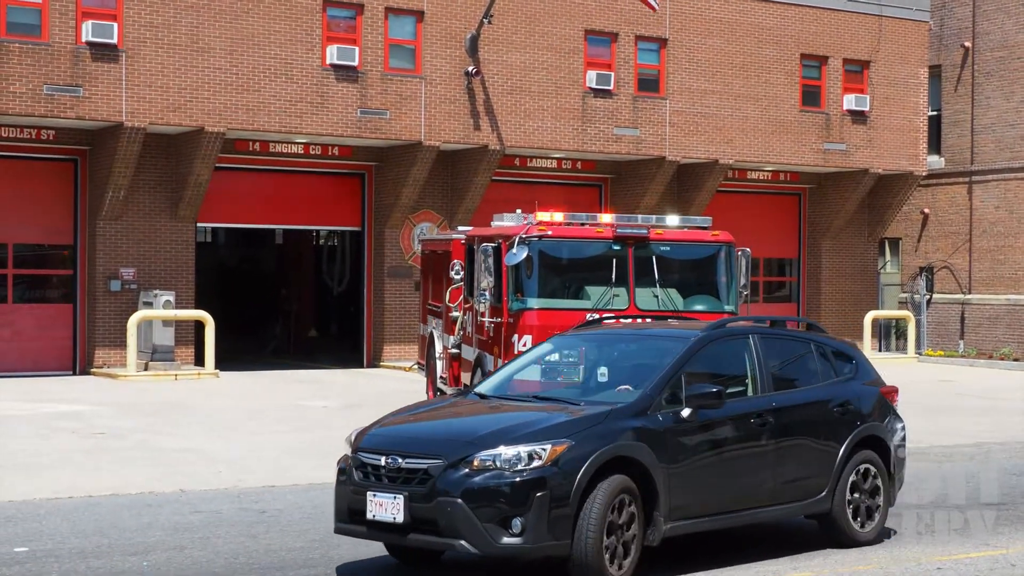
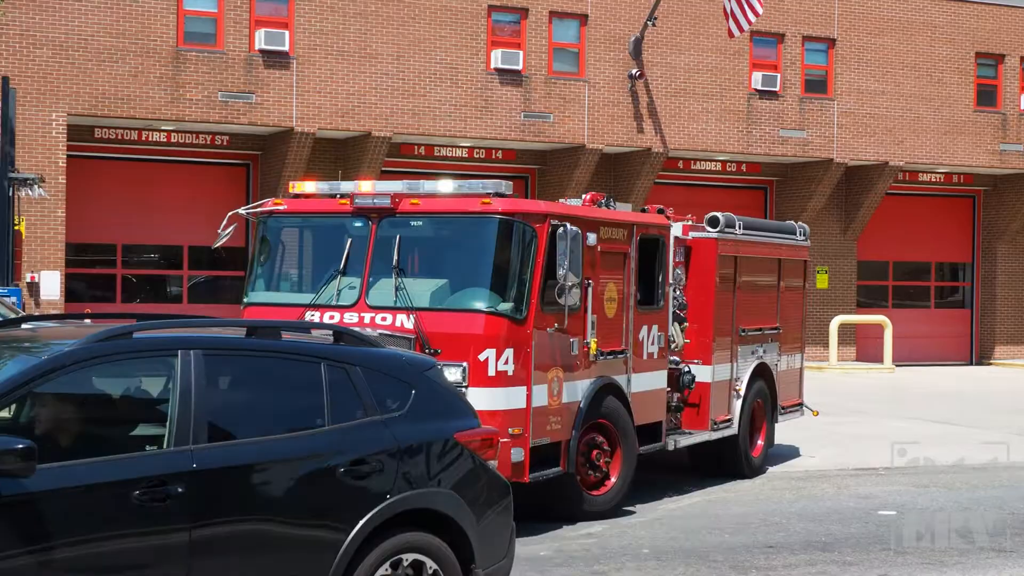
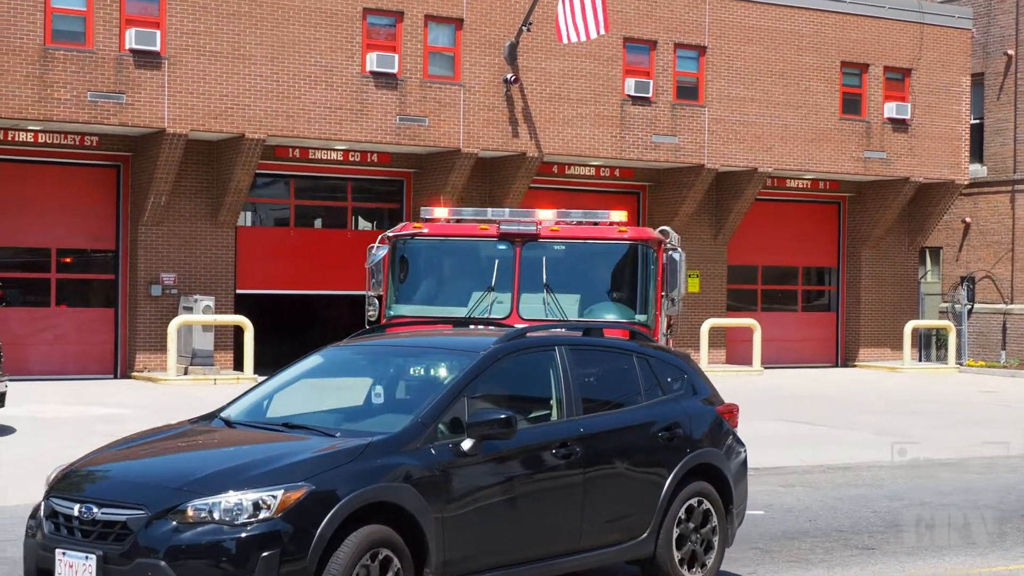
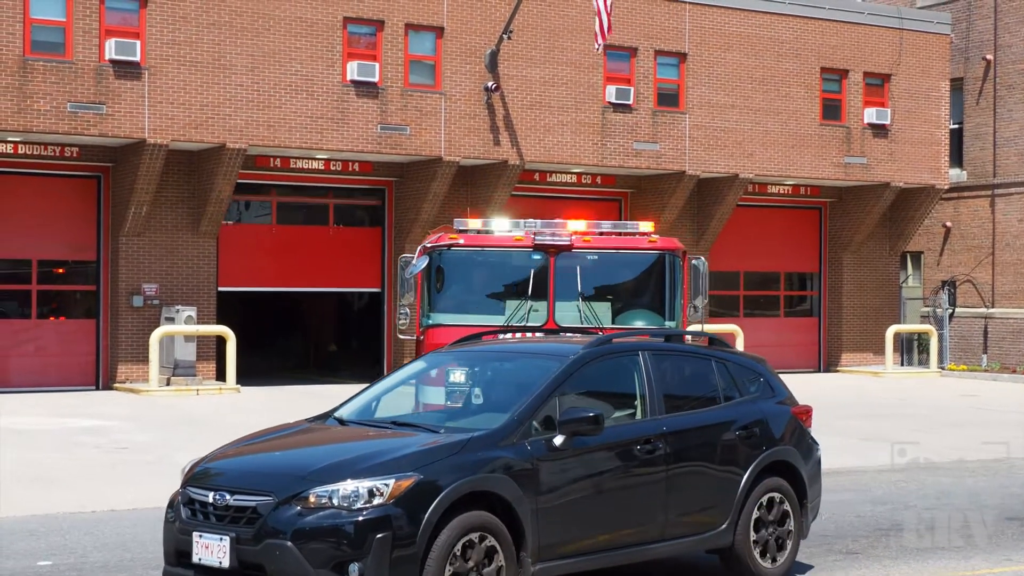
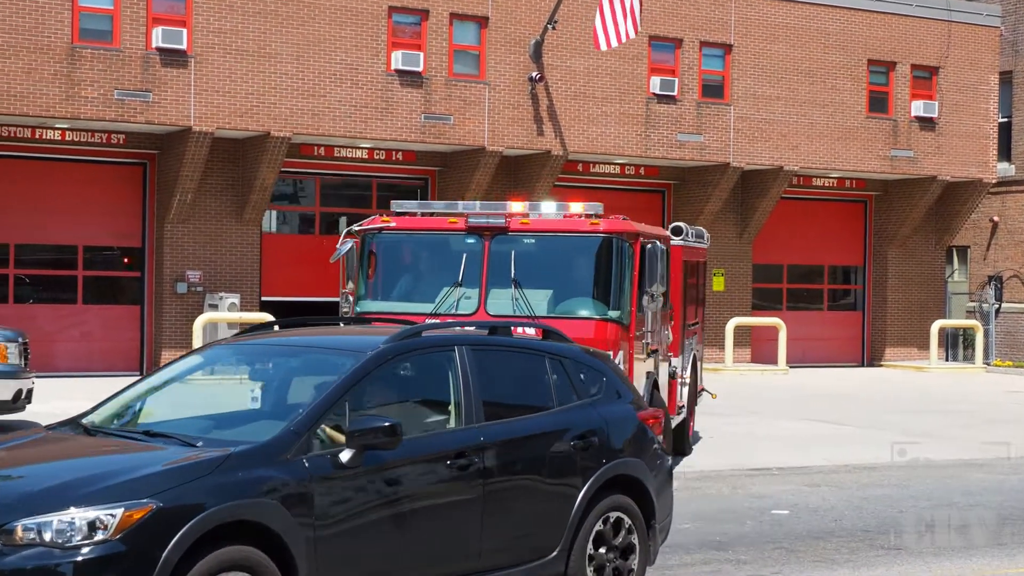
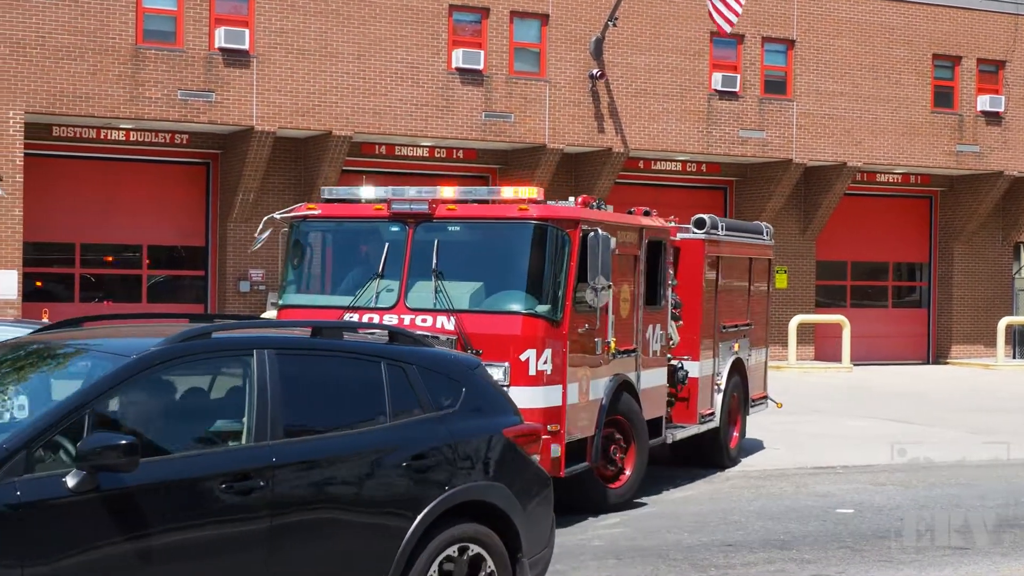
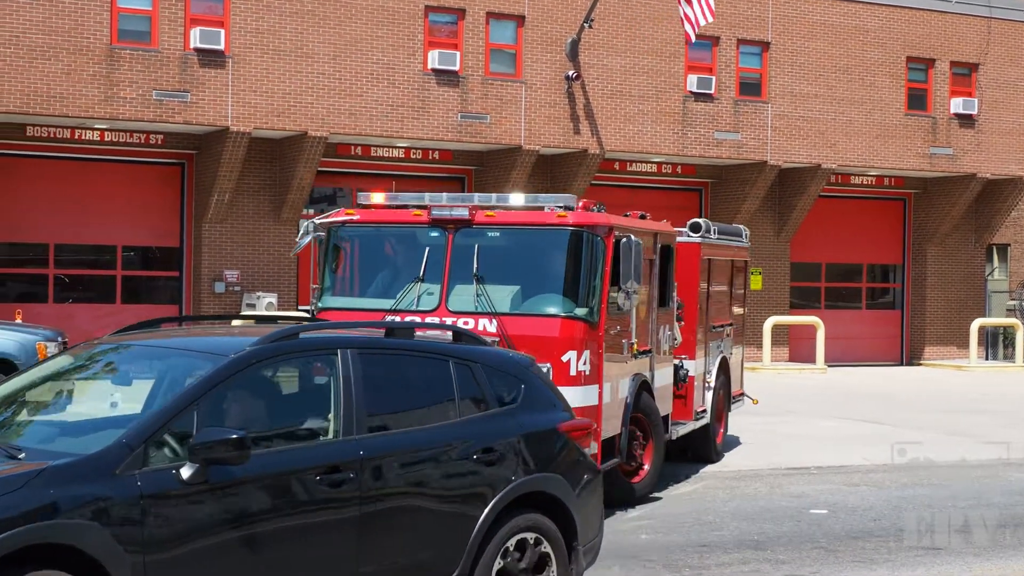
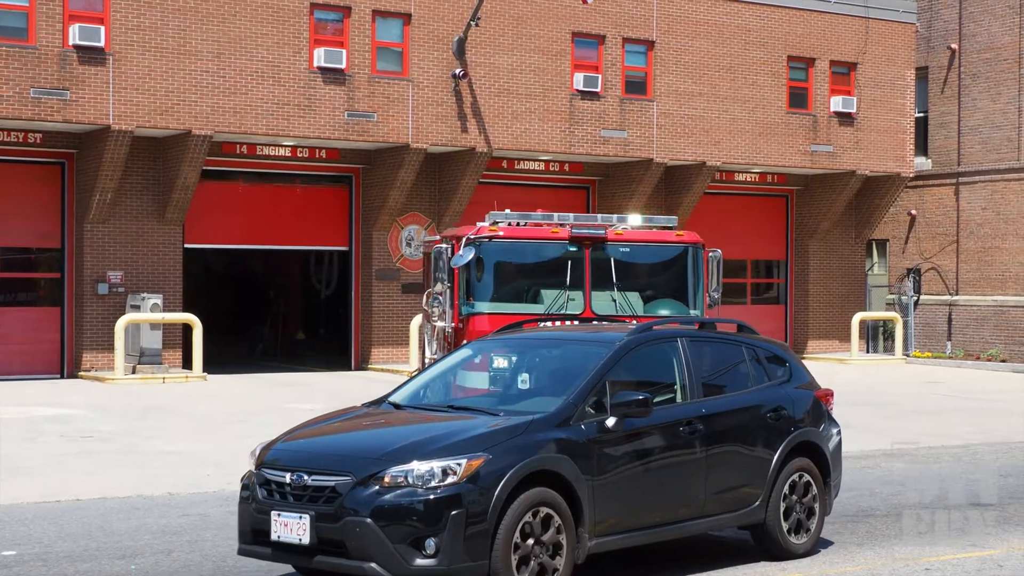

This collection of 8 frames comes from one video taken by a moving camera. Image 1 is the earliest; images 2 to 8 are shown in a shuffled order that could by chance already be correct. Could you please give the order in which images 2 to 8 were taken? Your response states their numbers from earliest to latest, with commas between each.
8, 4, 3, 5, 7, 6, 2
